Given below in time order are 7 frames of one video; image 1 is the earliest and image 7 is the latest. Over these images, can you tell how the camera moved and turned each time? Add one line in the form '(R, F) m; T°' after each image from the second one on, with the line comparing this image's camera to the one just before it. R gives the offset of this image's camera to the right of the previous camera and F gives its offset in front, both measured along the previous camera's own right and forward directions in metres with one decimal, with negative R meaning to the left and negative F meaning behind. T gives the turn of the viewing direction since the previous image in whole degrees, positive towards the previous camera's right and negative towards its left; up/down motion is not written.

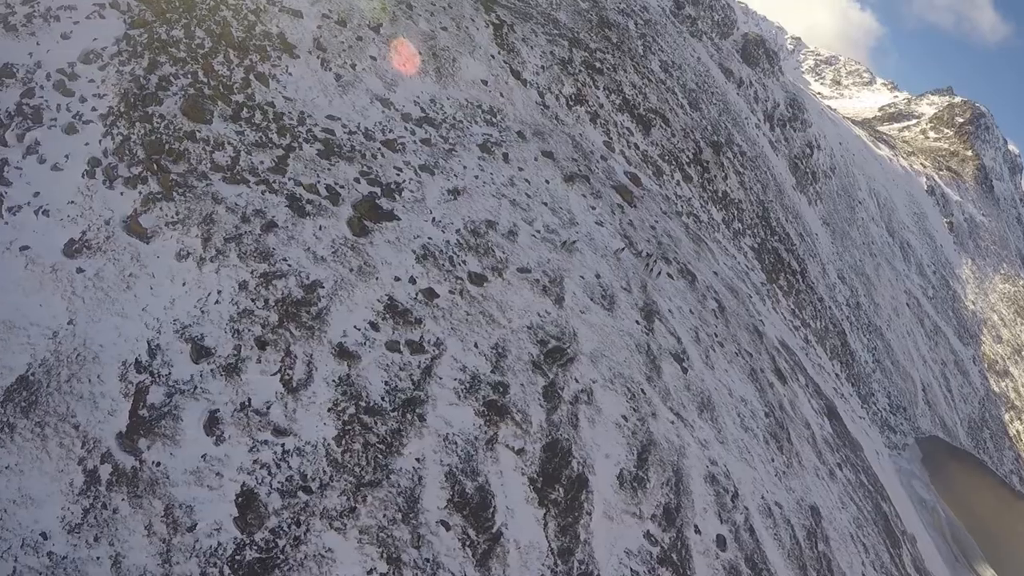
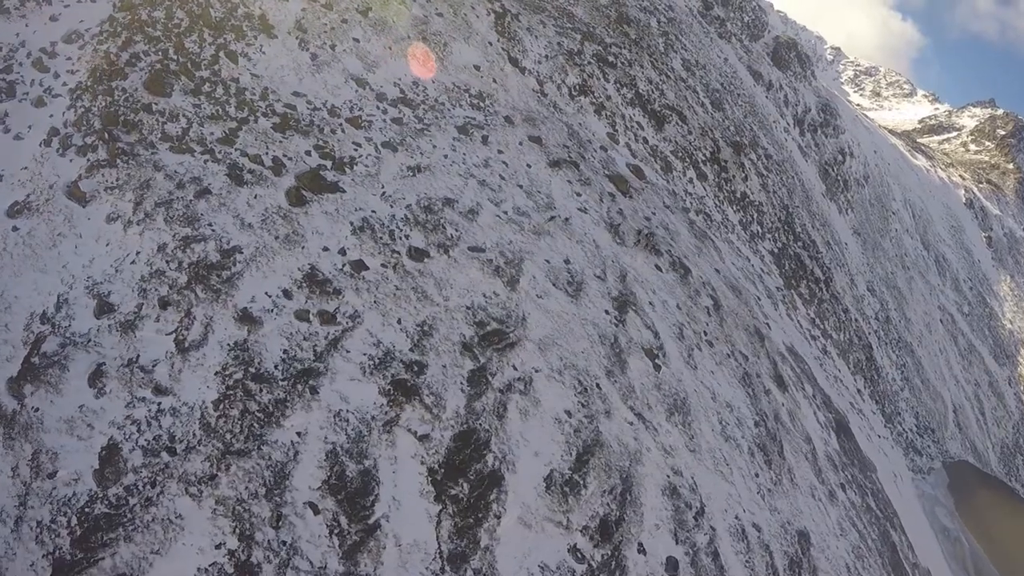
(+2.1, +1.4) m; -5°
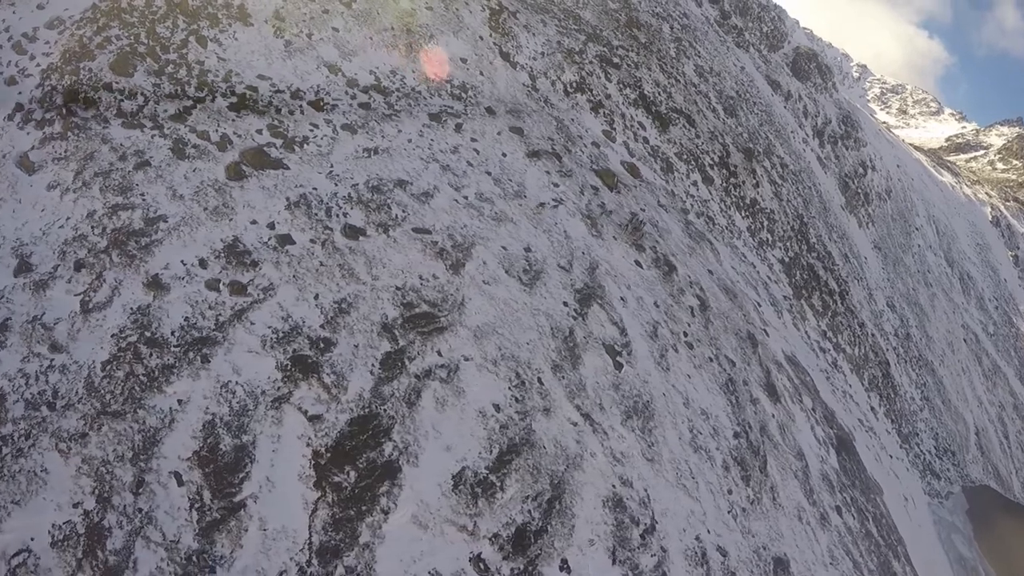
(+1.7, +1.2) m; -3°
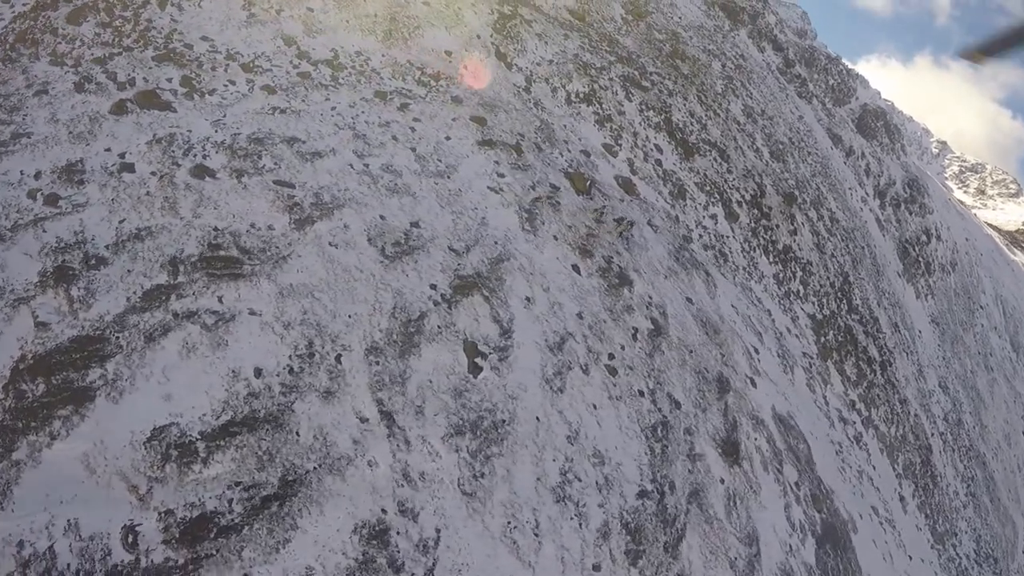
(+3.5, +2.6) m; -8°
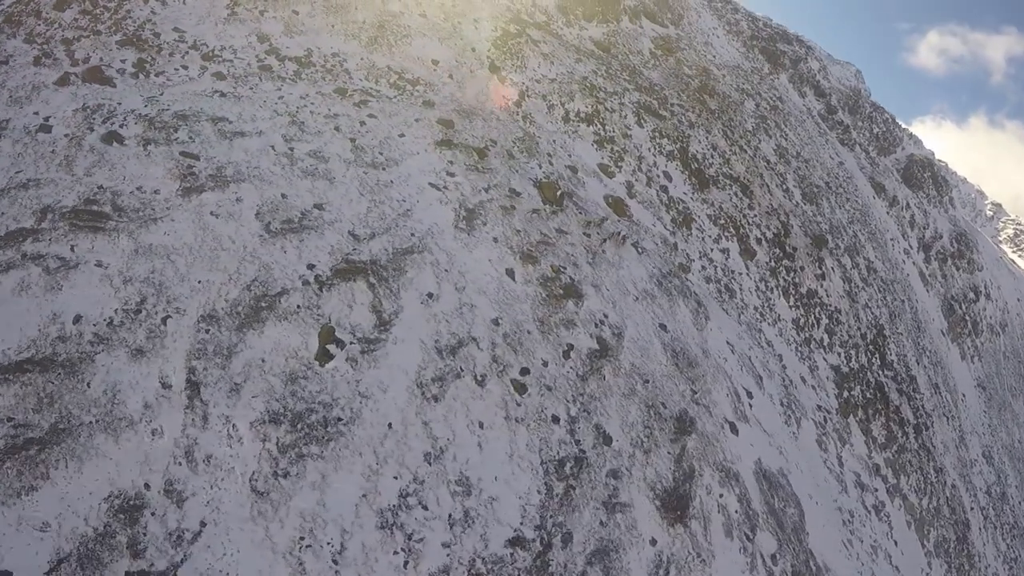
(+2.4, +1.3) m; -6°
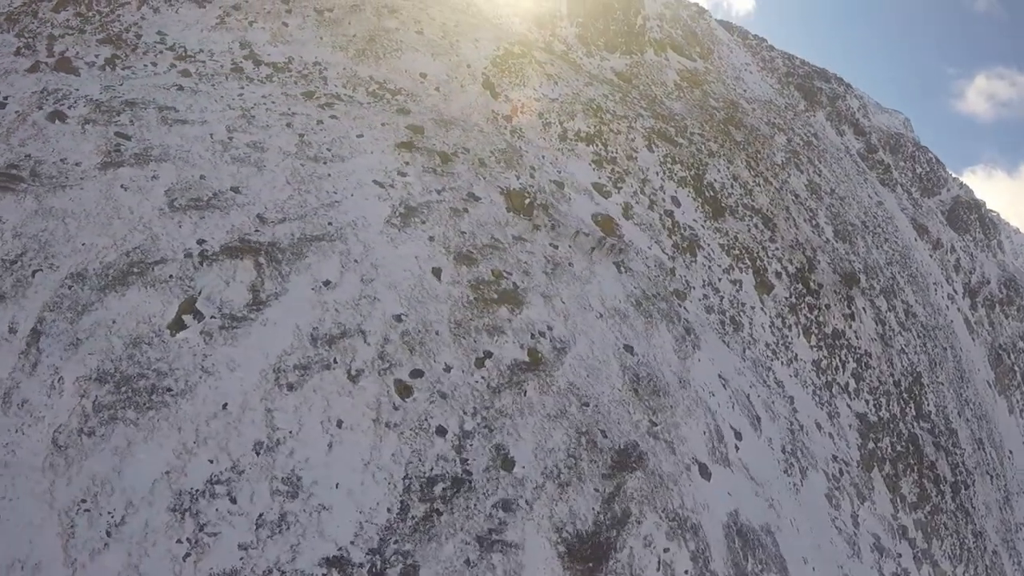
(+2.2, +1.0) m; -6°
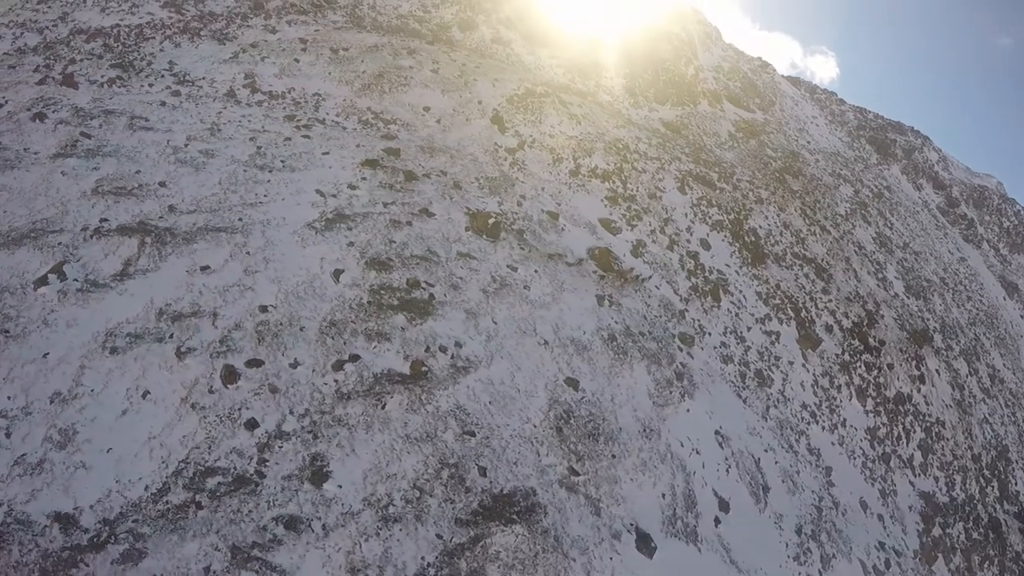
(+3.0, +1.3) m; -10°
